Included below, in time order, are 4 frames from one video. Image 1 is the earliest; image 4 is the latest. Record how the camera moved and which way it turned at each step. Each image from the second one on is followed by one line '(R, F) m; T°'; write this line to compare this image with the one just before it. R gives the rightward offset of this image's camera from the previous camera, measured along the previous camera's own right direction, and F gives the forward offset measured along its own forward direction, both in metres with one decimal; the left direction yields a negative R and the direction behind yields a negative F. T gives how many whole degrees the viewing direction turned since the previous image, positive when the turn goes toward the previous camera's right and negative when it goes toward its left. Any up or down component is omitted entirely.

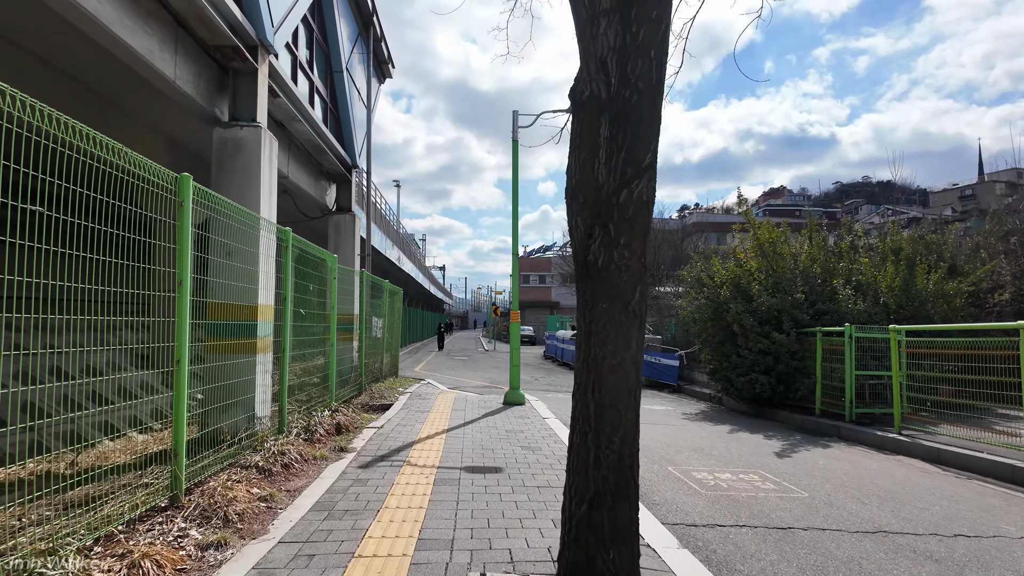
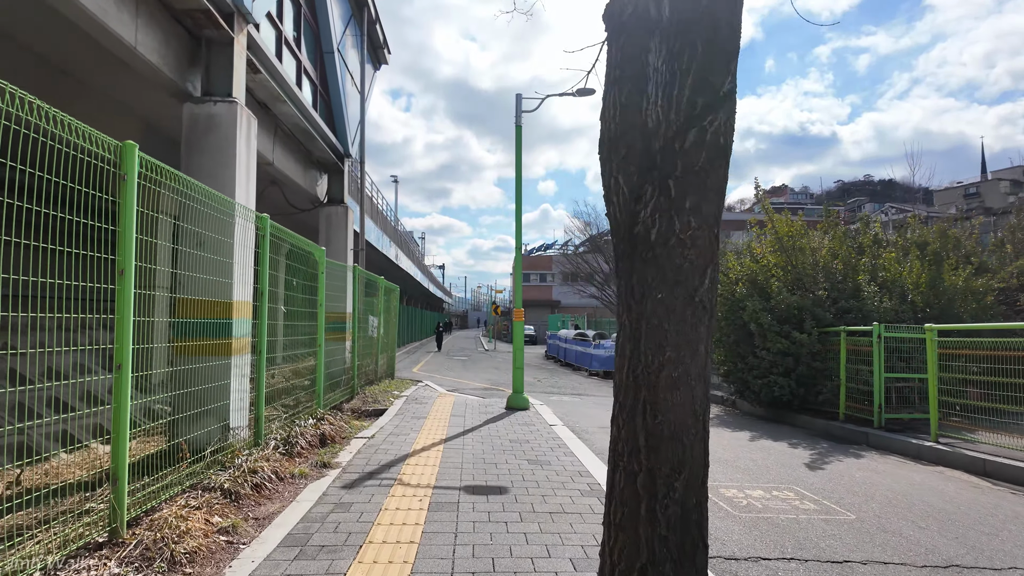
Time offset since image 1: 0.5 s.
(-0.1, +0.7) m; 0°
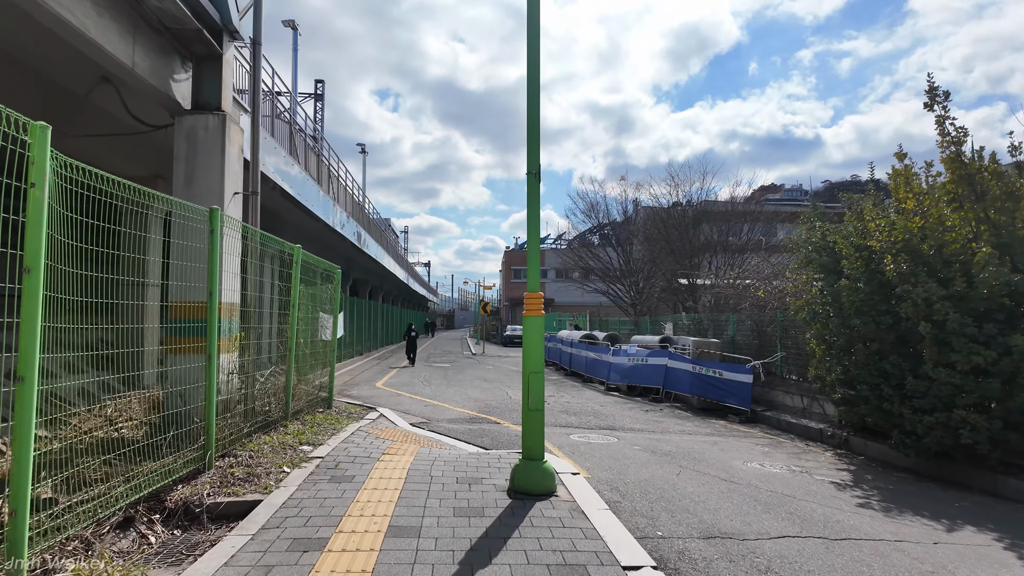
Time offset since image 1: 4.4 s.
(-0.2, +5.0) m; +1°
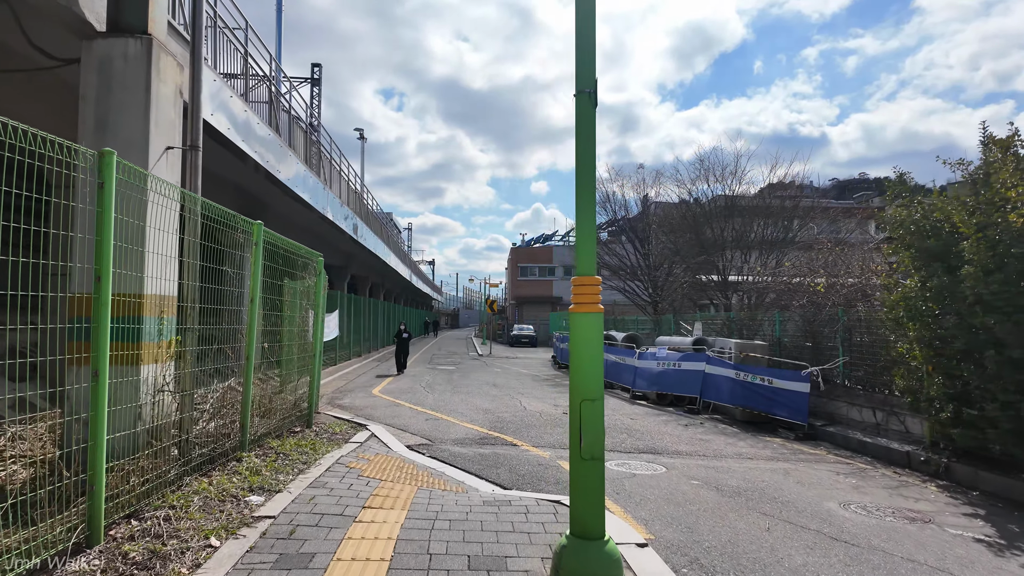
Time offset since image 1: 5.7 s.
(-0.2, +1.8) m; 0°
